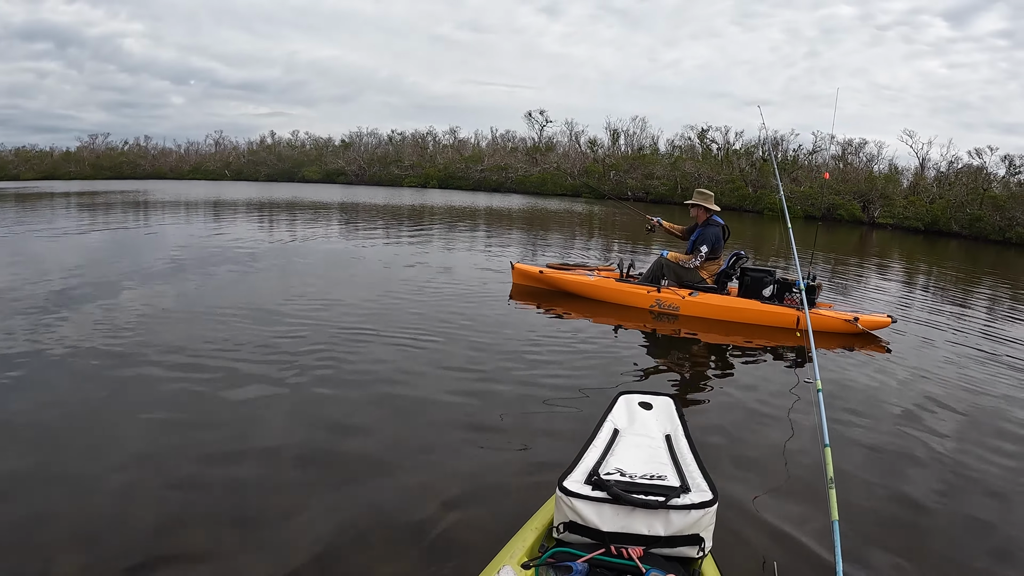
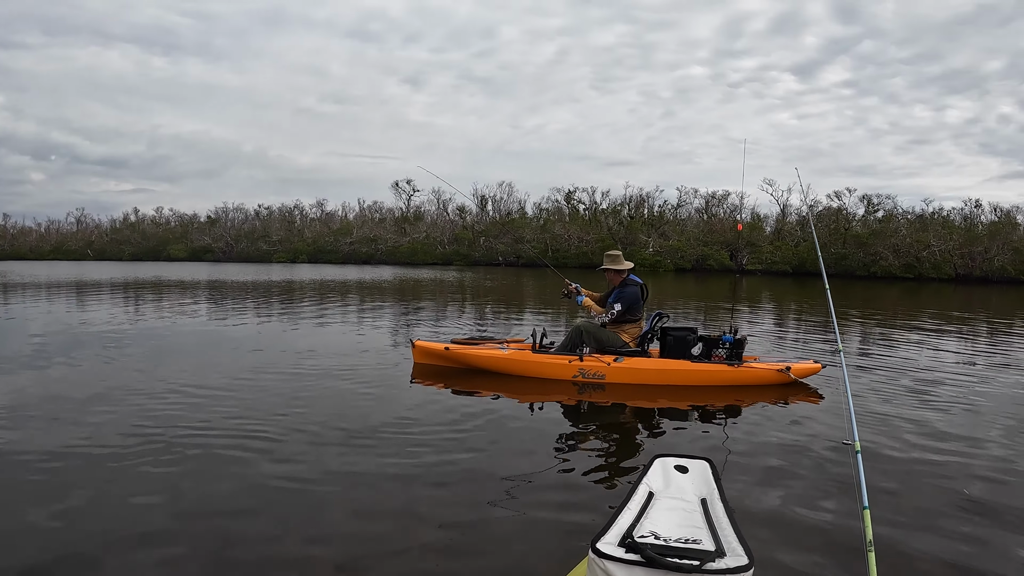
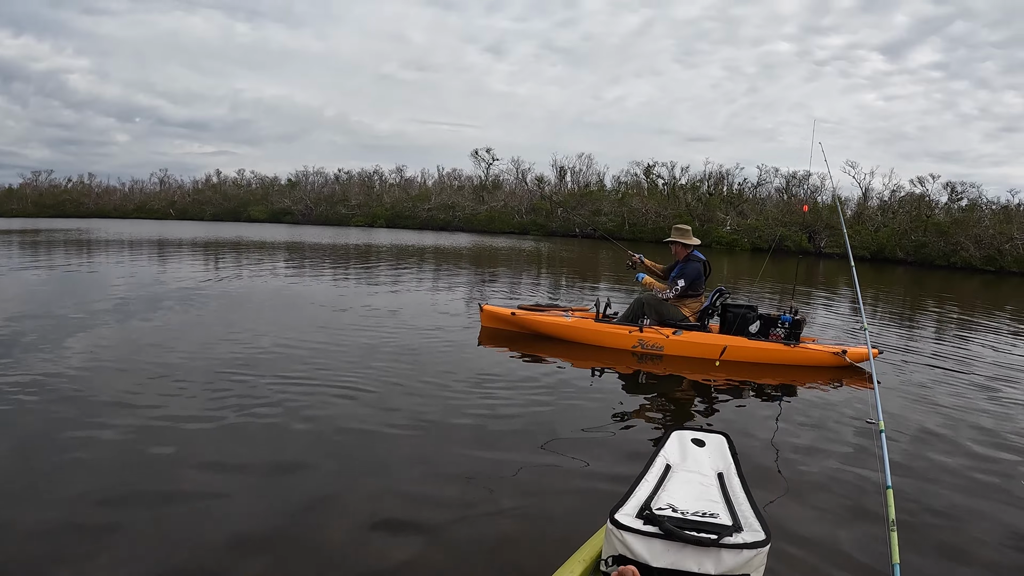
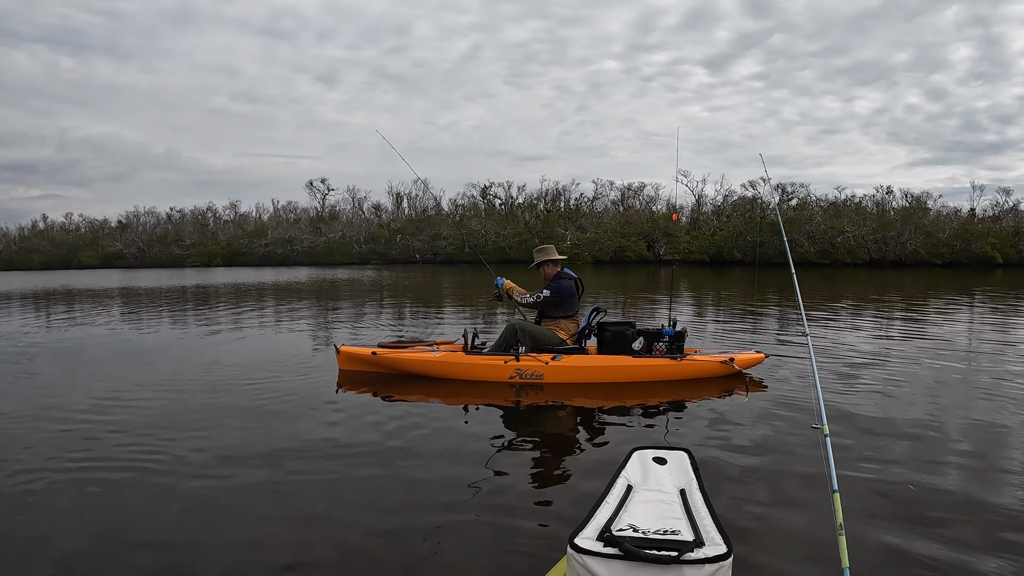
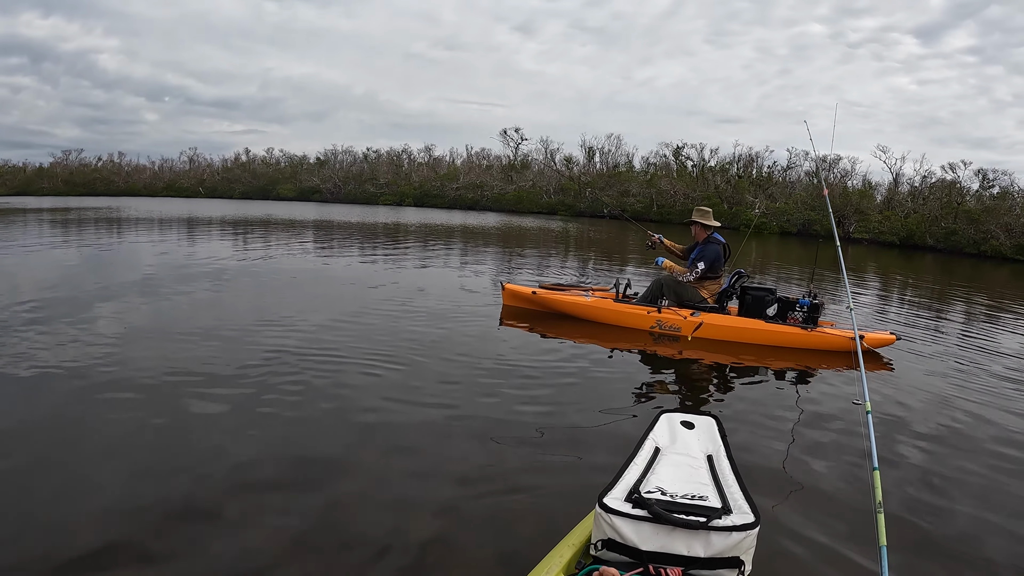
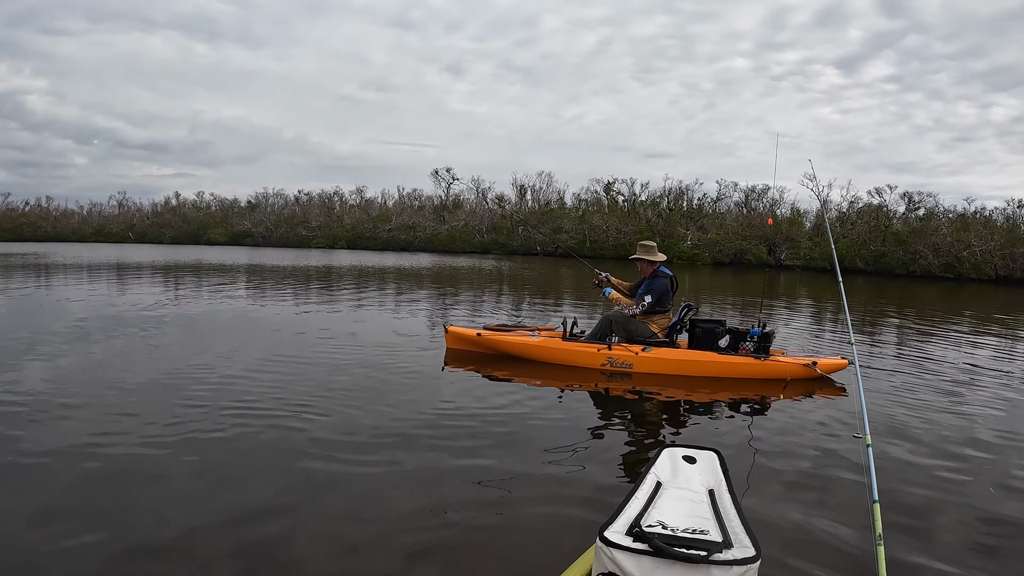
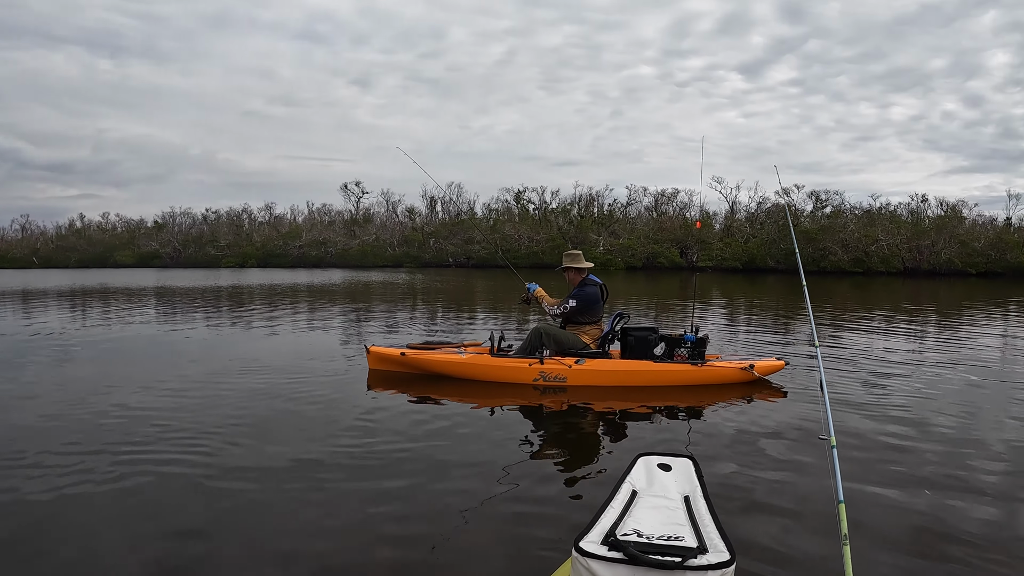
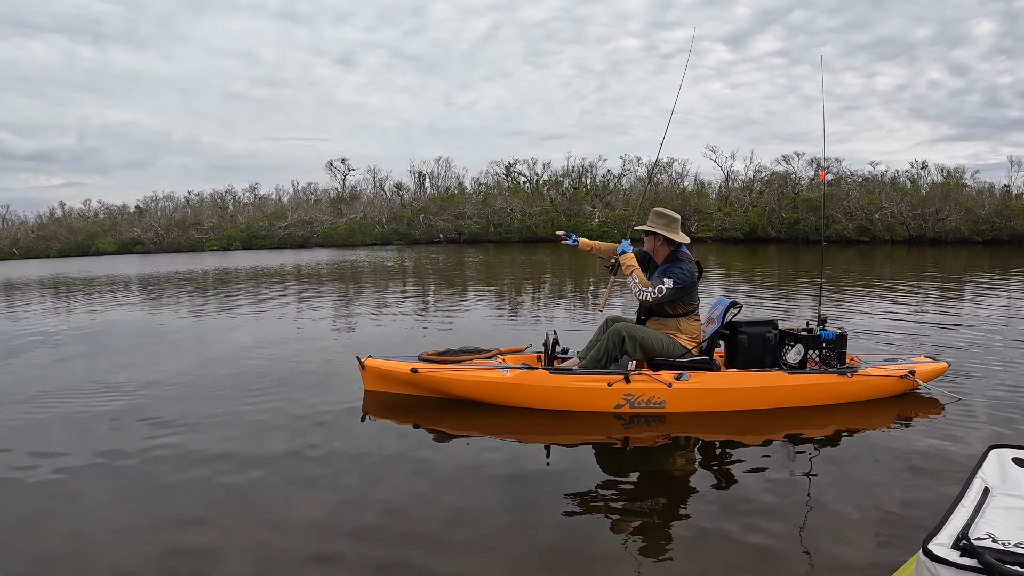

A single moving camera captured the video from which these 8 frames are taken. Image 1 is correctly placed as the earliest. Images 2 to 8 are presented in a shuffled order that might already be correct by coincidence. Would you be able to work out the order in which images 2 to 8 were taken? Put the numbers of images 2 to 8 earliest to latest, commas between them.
5, 3, 6, 2, 7, 4, 8
